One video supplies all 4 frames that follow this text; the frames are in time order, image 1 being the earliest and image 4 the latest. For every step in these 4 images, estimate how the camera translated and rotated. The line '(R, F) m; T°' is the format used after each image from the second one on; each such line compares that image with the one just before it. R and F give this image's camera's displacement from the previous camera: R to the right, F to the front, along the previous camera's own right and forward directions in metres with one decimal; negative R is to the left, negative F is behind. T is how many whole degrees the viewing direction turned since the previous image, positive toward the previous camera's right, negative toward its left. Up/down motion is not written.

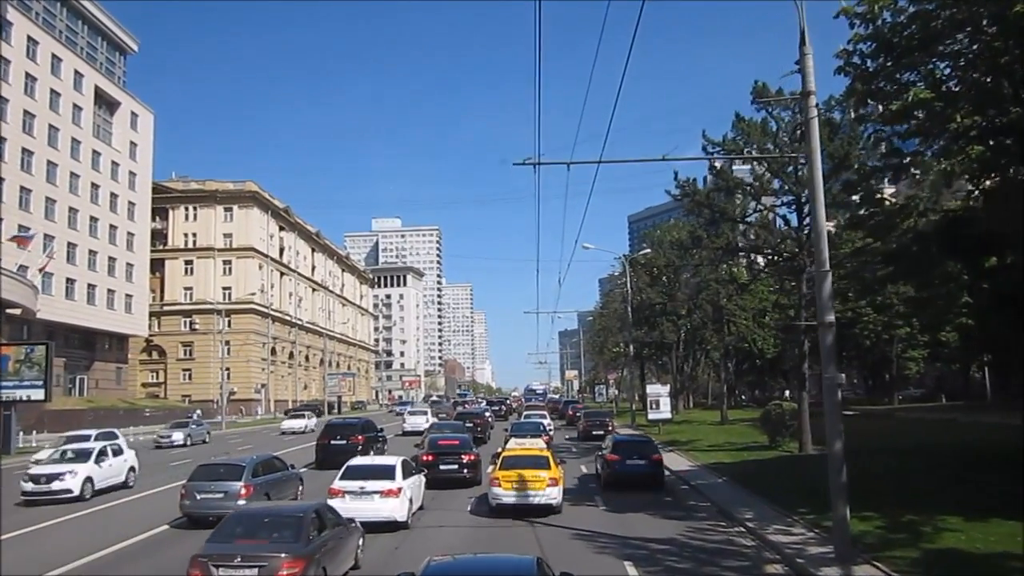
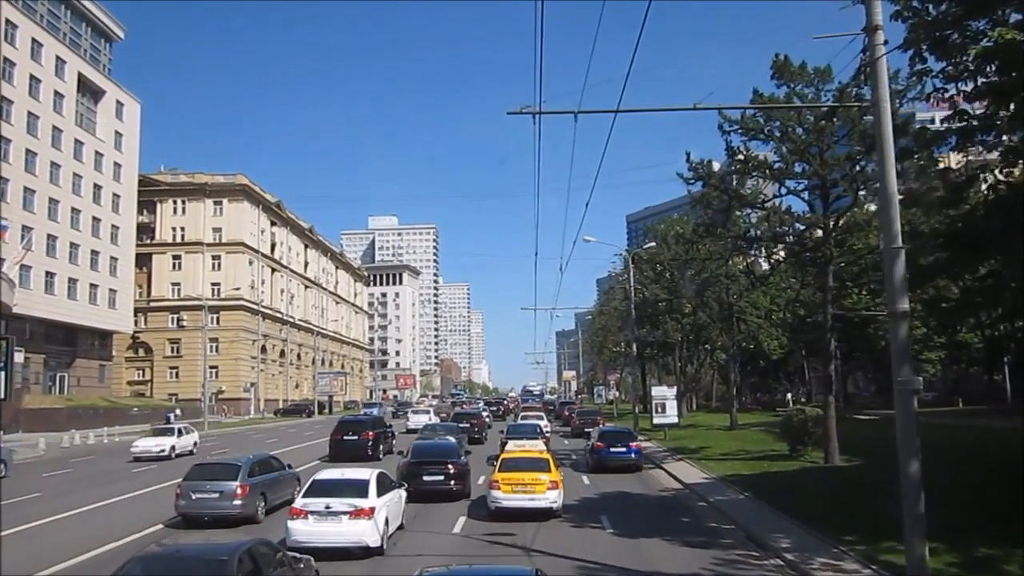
(+0.1, +2.5) m; 0°
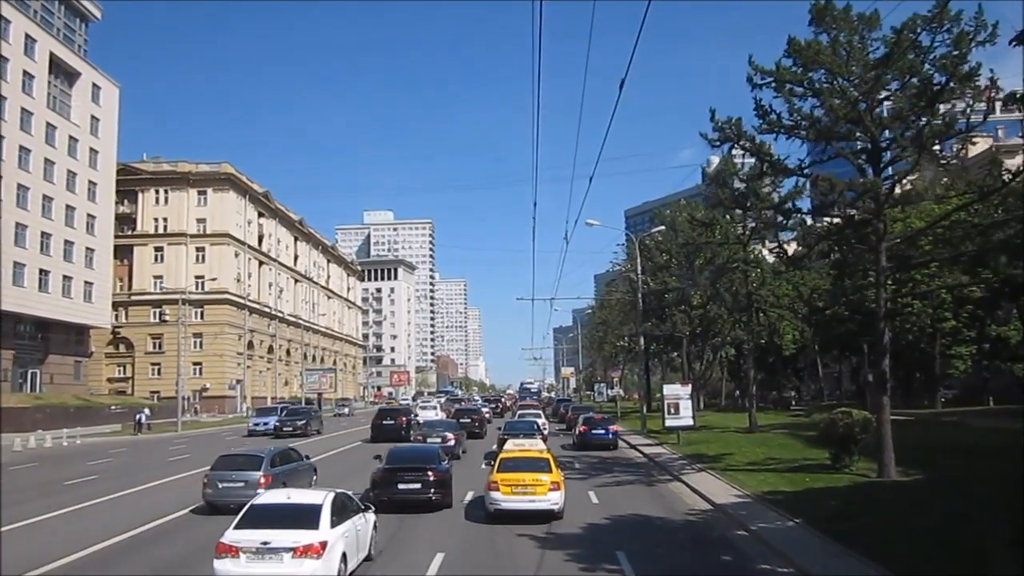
(+0.1, +3.7) m; 0°
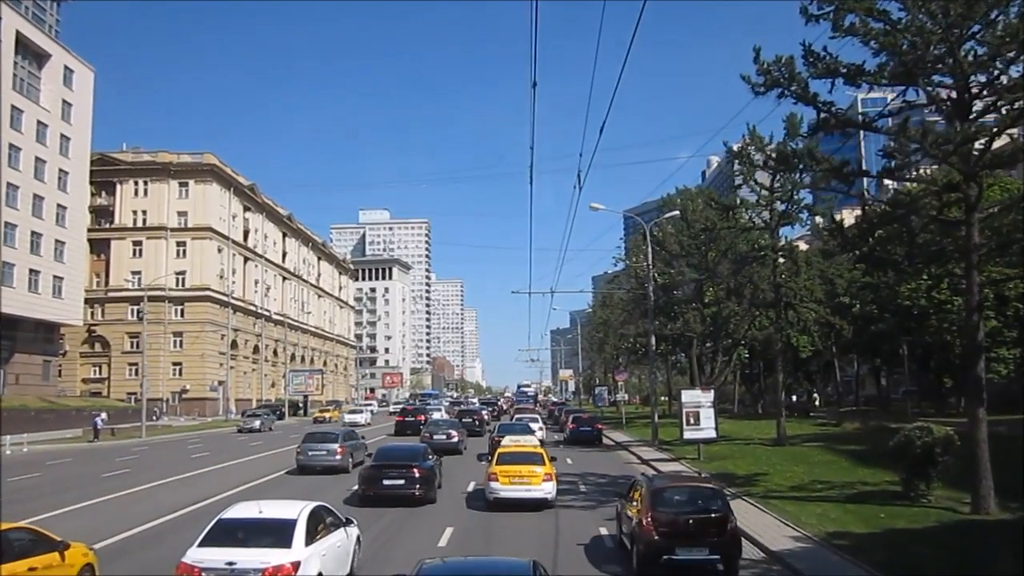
(+0.1, +4.3) m; 0°
